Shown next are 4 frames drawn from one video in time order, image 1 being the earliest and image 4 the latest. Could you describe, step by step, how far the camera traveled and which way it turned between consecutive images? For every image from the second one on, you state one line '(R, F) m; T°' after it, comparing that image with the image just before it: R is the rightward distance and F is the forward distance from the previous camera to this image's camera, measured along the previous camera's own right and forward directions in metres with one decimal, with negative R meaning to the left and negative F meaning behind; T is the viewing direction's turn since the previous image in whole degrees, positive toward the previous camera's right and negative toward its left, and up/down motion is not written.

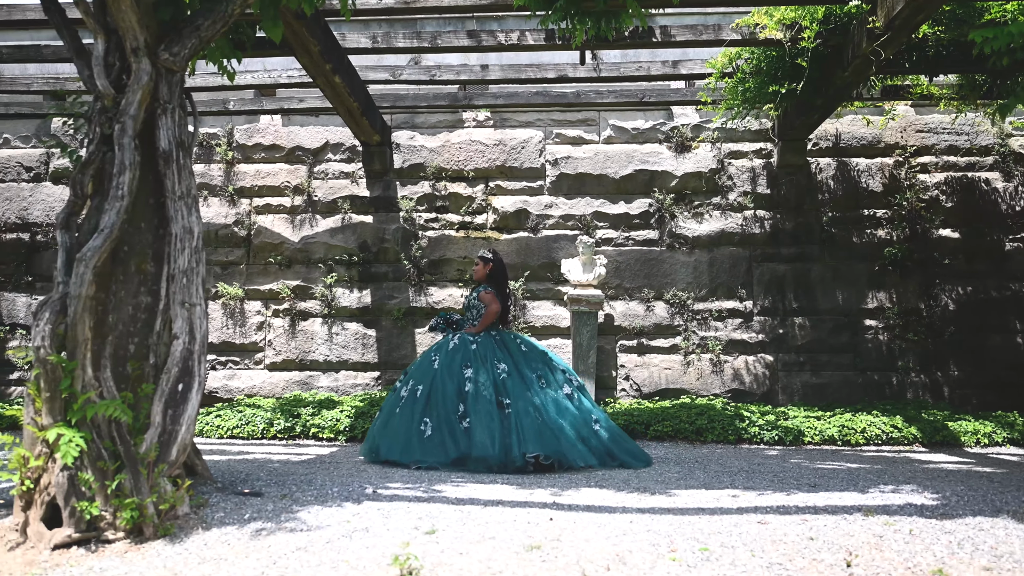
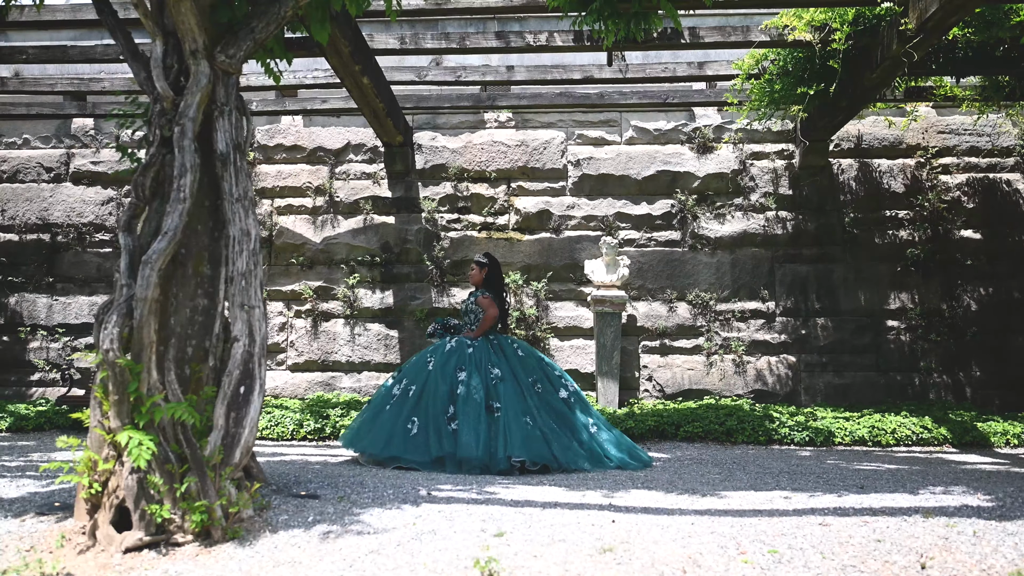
(-0.9, 0.0) m; 0°
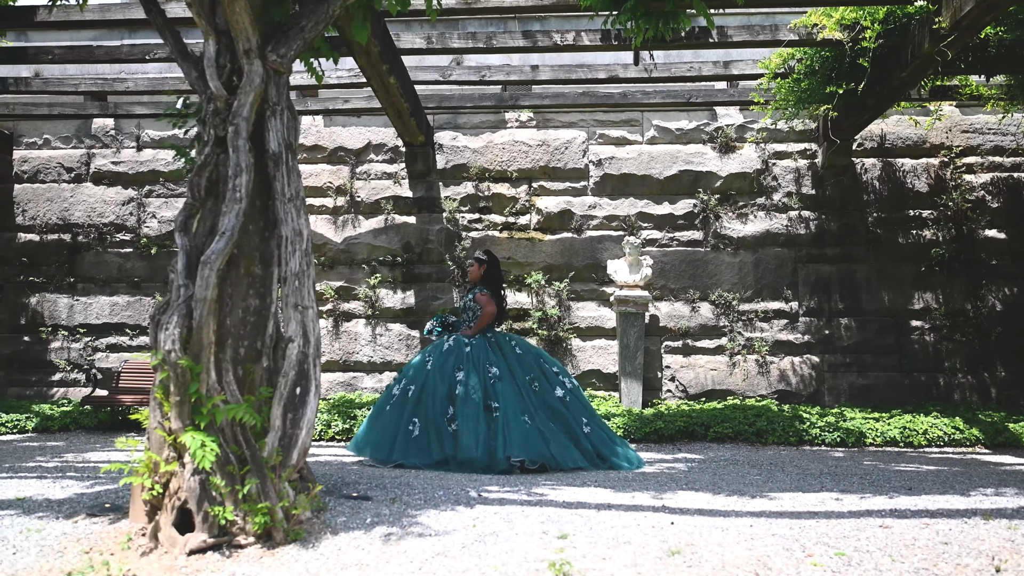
(-0.8, 0.0) m; 0°
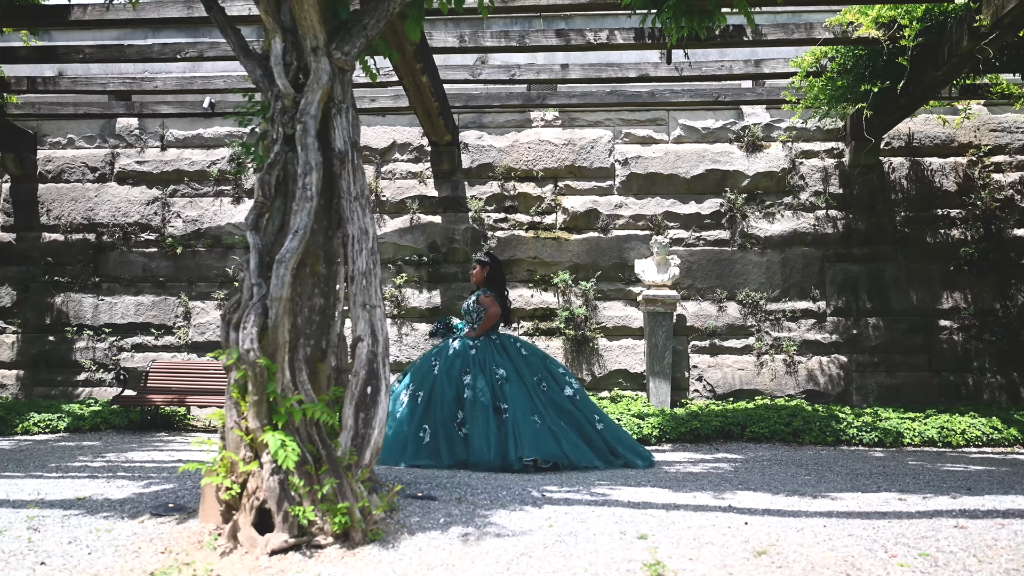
(-1.1, 0.0) m; 0°
